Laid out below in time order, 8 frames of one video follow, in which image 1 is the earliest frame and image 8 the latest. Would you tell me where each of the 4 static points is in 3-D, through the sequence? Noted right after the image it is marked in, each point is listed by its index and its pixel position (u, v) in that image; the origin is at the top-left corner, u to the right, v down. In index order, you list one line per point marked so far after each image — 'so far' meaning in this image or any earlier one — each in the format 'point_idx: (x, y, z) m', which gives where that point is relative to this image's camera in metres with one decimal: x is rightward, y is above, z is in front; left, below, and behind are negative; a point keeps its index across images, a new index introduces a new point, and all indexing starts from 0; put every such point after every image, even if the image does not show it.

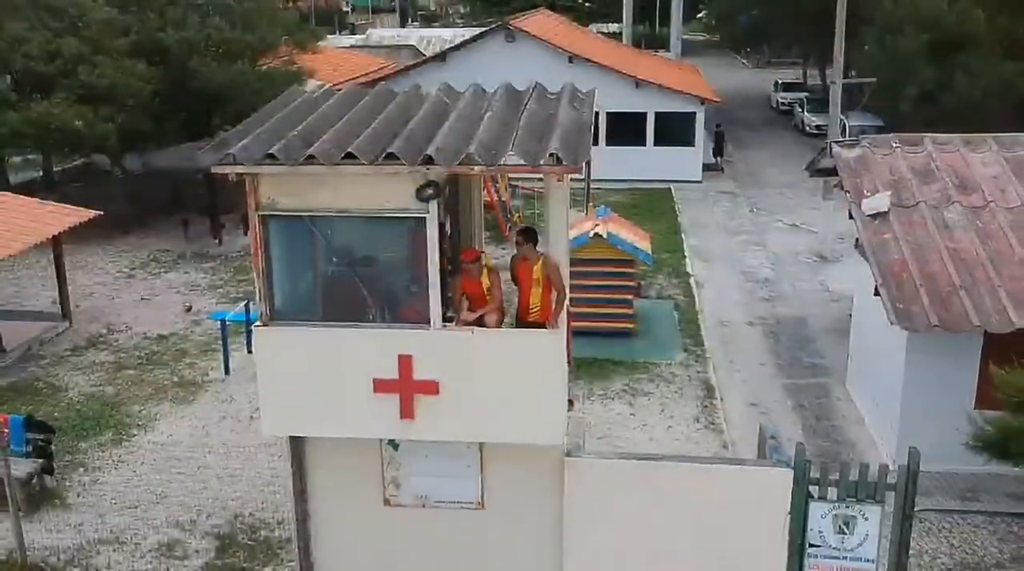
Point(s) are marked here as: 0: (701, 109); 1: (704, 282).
0: (+2.9, +2.7, +15.1) m
1: (+2.0, +0.1, +10.1) m
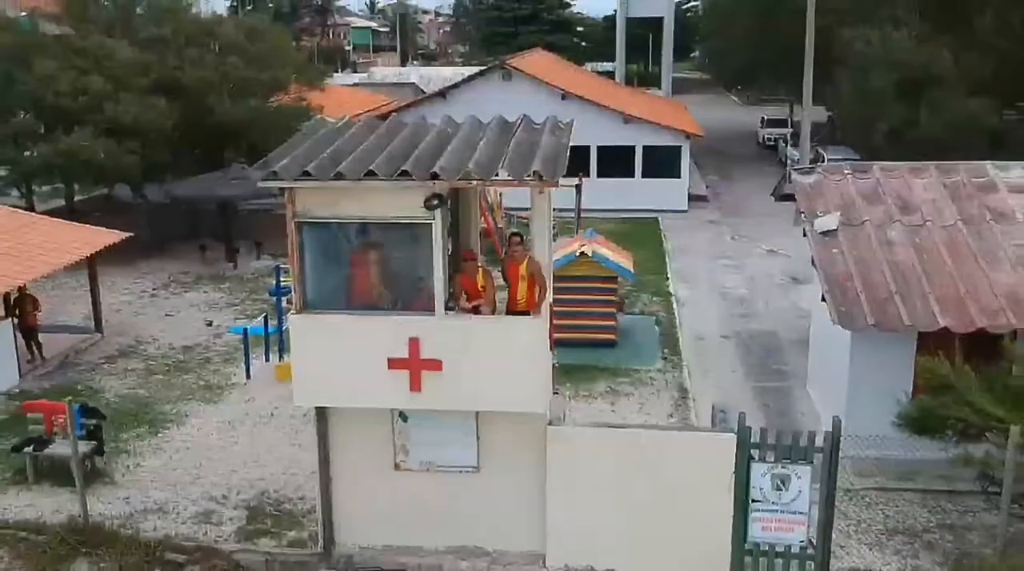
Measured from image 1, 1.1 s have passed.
0: (+2.9, +2.3, +16.1) m
1: (+2.0, -0.1, +11.0) m
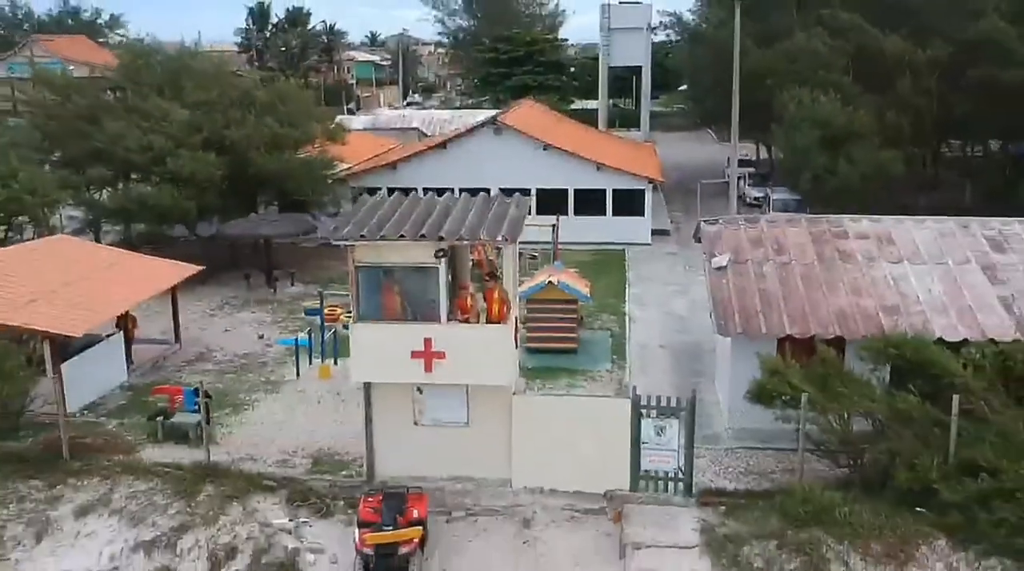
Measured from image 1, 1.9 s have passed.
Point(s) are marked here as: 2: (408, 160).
0: (+2.7, +1.9, +19.0) m
1: (+1.8, -0.4, +13.9) m
2: (-2.0, +2.4, +19.2) m
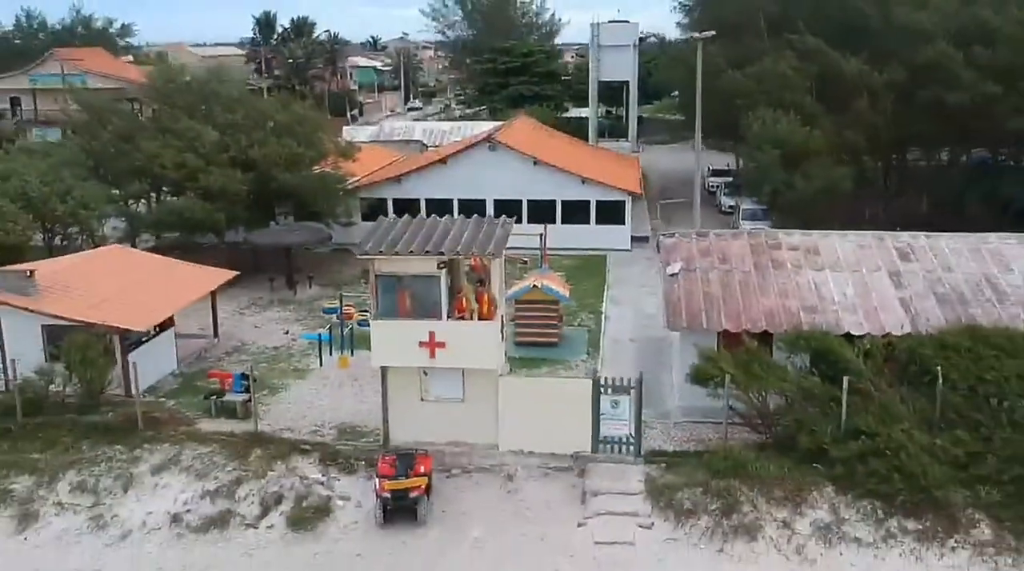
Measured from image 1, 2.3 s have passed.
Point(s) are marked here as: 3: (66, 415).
0: (+2.5, +1.9, +21.1) m
1: (+1.6, -0.5, +16.0) m
2: (-2.2, +2.4, +21.3) m
3: (-5.2, -1.5, +11.5) m
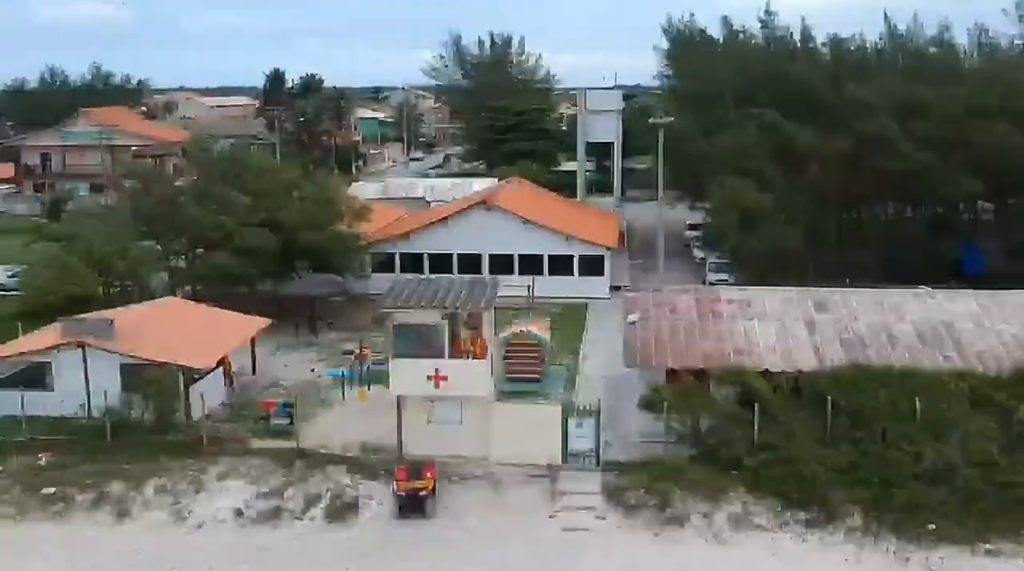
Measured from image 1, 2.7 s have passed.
0: (+2.3, +0.8, +24.1) m
1: (+1.4, -1.4, +18.9) m
2: (-2.3, +1.3, +24.3) m
3: (-5.3, -2.2, +14.3) m
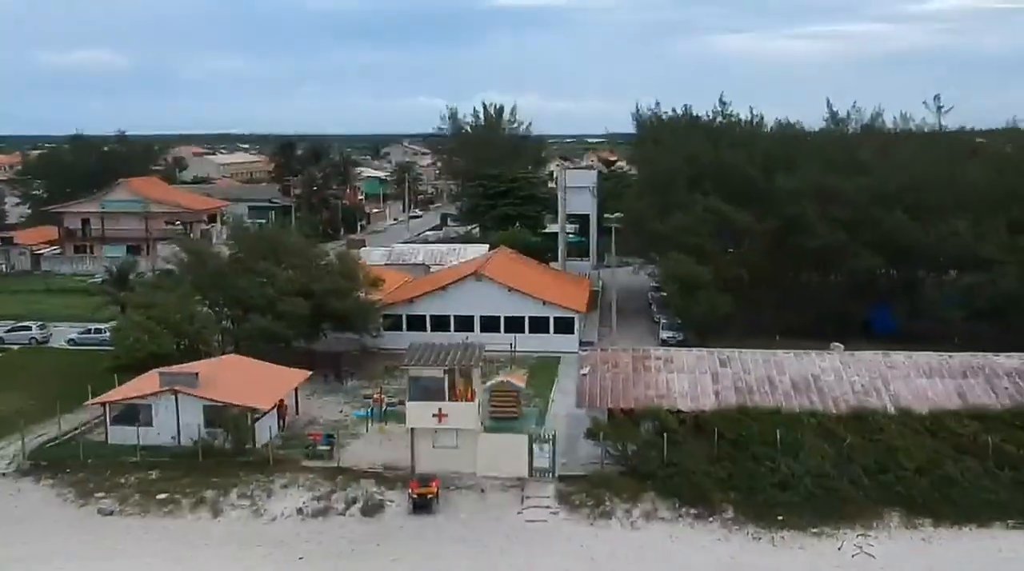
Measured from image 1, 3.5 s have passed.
0: (+1.9, -0.9, +29.4) m
1: (+1.1, -2.8, +24.1) m
2: (-2.8, -0.4, +29.6) m
3: (-5.7, -3.4, +19.5) m
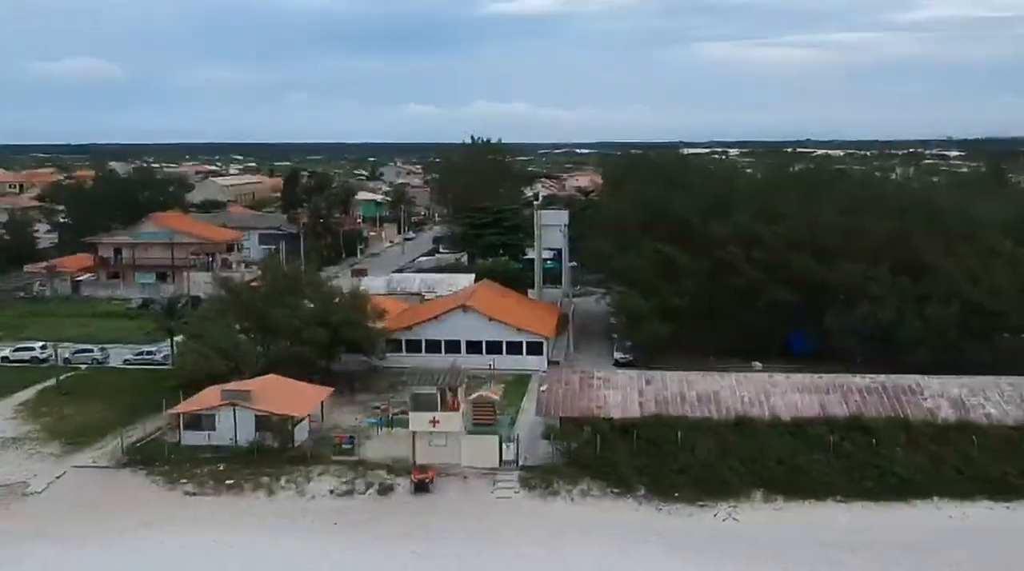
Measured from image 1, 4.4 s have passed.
0: (+1.2, -2.0, +36.0) m
1: (+0.4, -3.9, +30.6) m
2: (-3.5, -1.5, +36.2) m
3: (-6.4, -4.5, +26.0) m
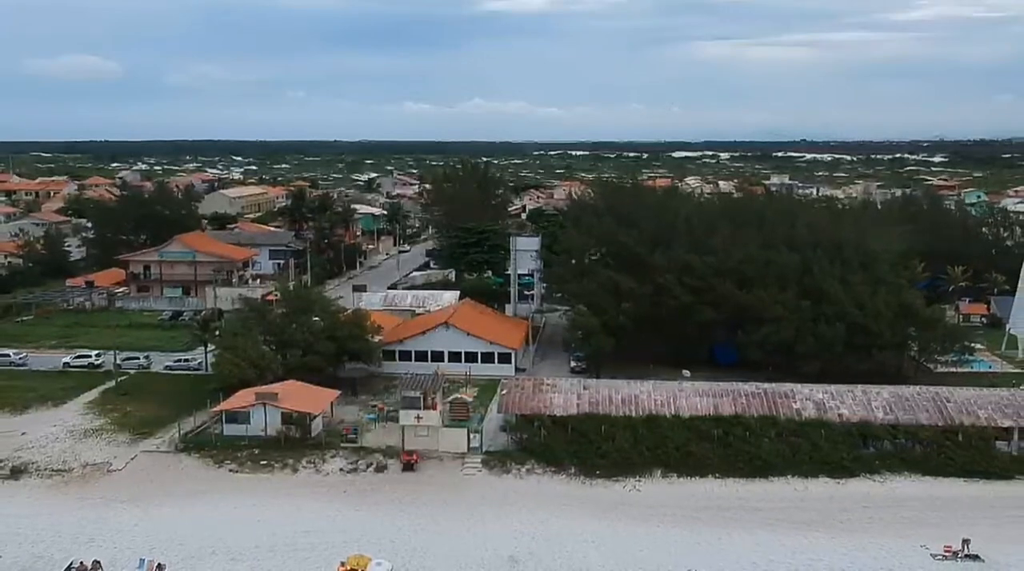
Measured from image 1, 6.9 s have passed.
0: (0.0, -3.0, +43.9) m
1: (-0.8, -4.8, +38.5) m
2: (-4.7, -2.4, +44.0) m
3: (-7.5, -5.4, +33.9) m
